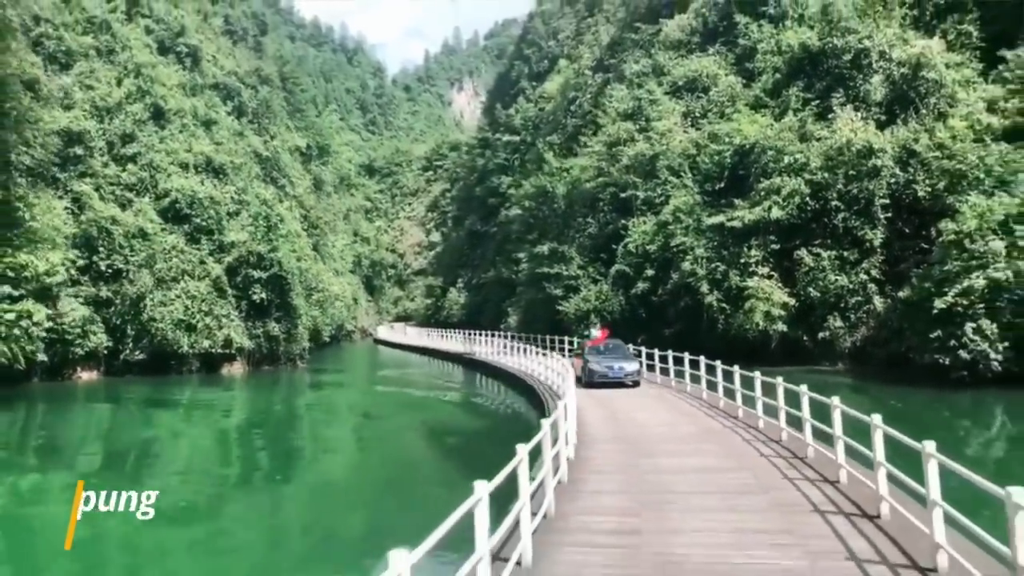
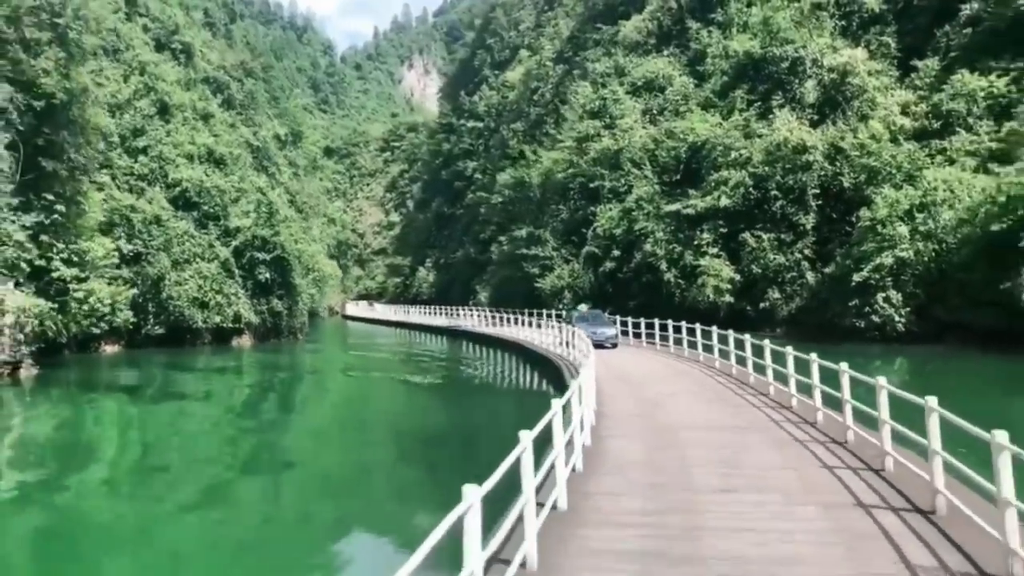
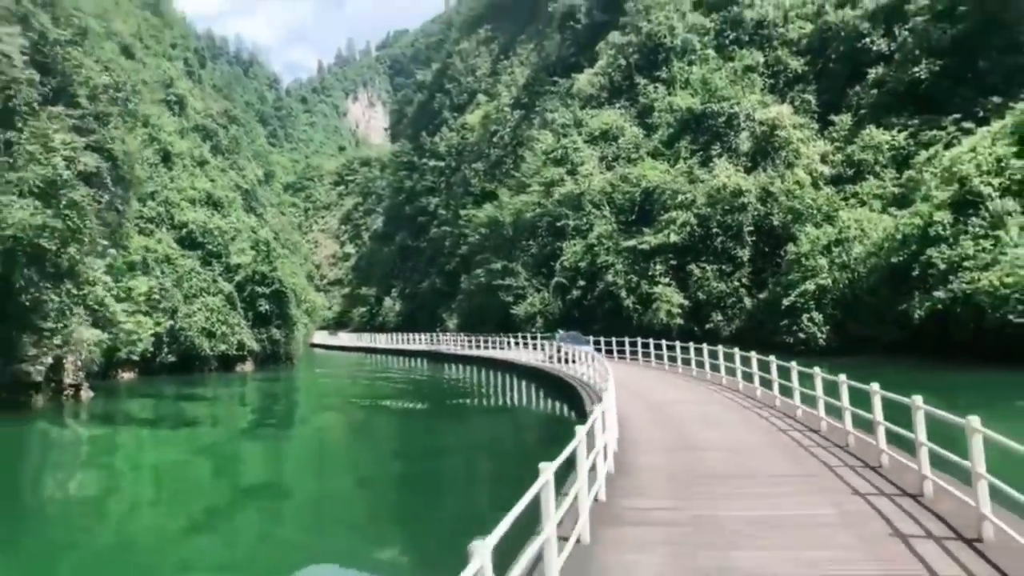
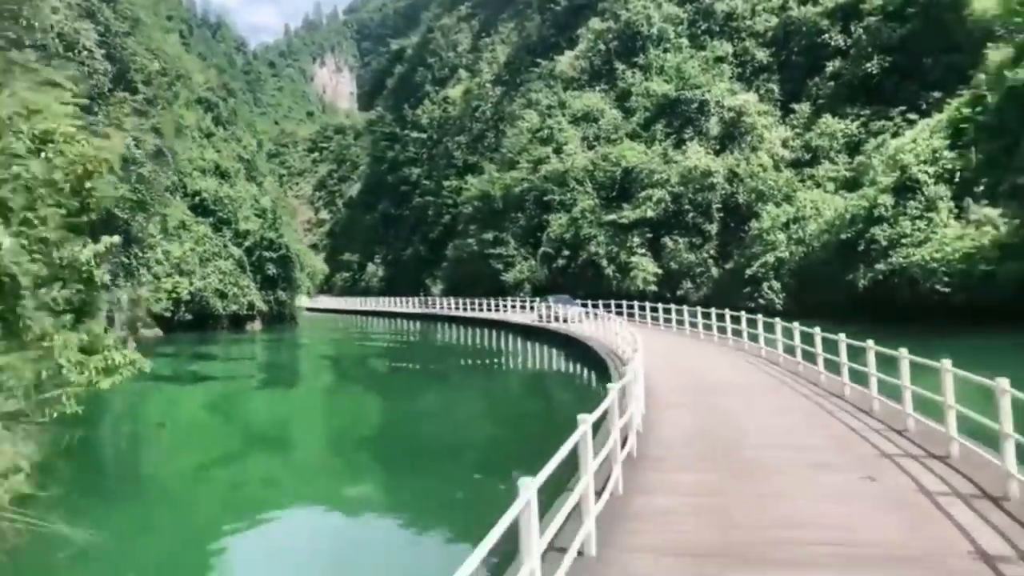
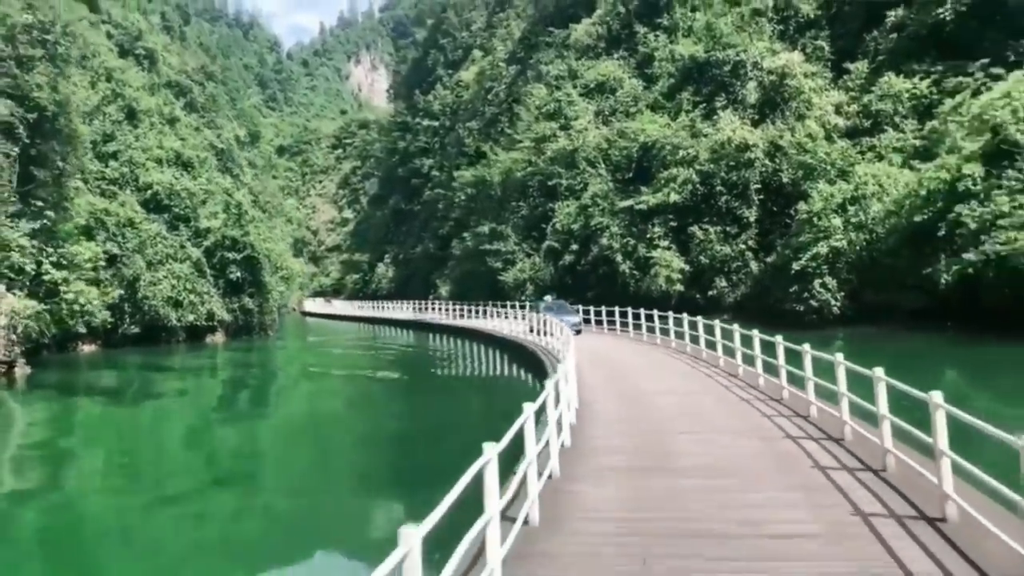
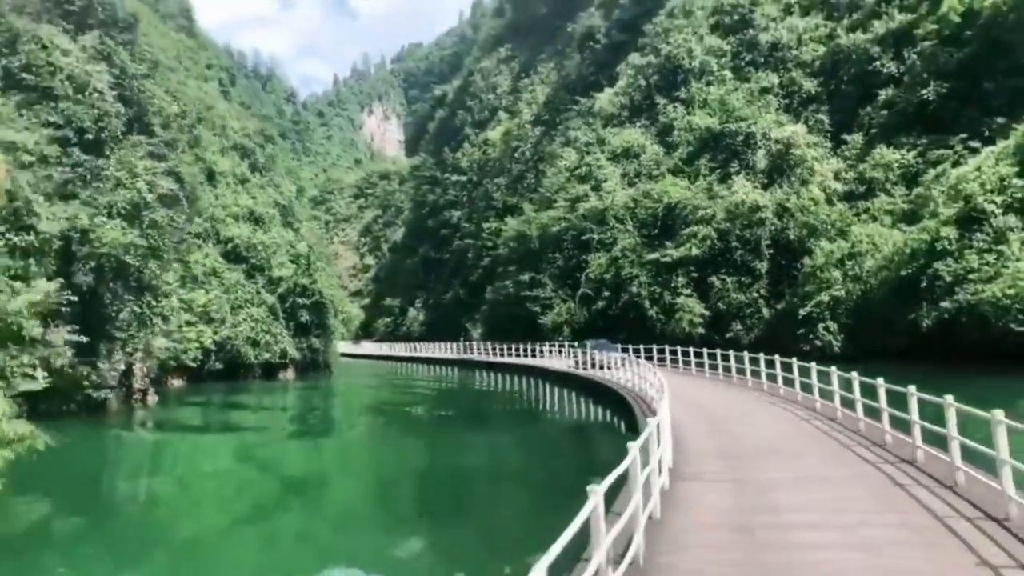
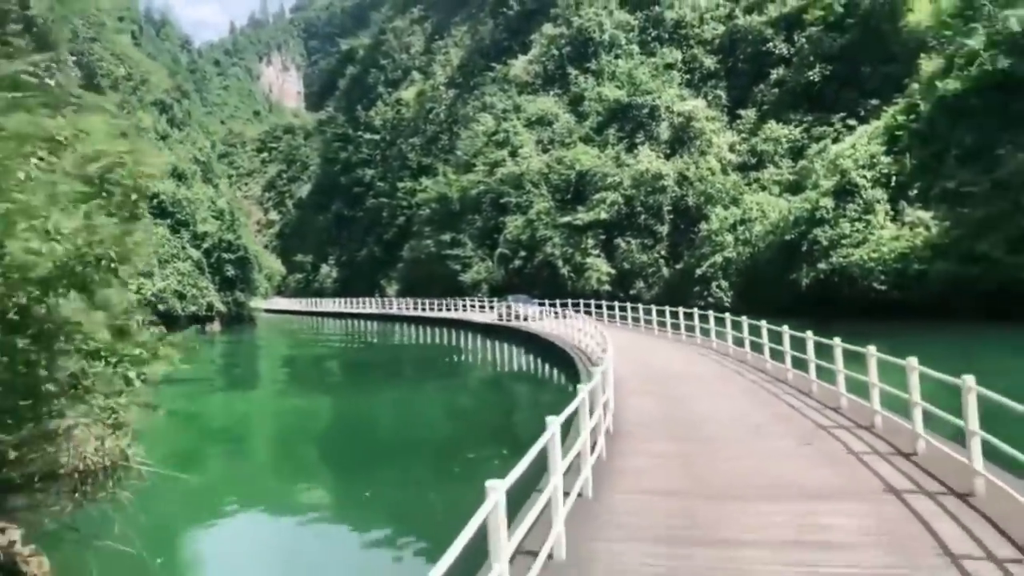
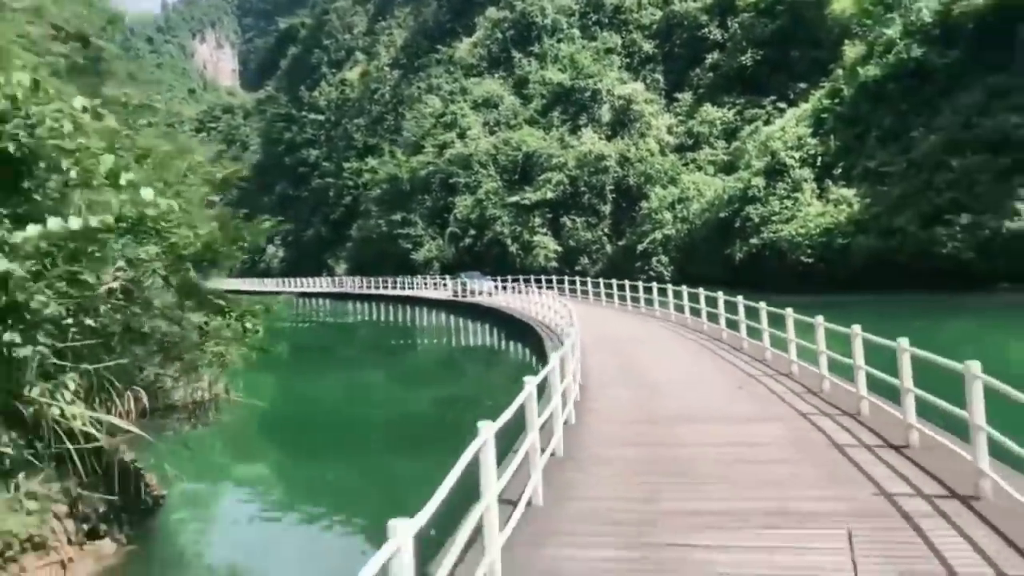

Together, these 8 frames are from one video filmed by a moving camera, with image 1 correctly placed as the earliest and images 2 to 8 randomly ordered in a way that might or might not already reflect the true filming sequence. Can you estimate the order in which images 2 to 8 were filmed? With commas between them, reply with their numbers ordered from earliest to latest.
2, 5, 3, 6, 4, 7, 8
